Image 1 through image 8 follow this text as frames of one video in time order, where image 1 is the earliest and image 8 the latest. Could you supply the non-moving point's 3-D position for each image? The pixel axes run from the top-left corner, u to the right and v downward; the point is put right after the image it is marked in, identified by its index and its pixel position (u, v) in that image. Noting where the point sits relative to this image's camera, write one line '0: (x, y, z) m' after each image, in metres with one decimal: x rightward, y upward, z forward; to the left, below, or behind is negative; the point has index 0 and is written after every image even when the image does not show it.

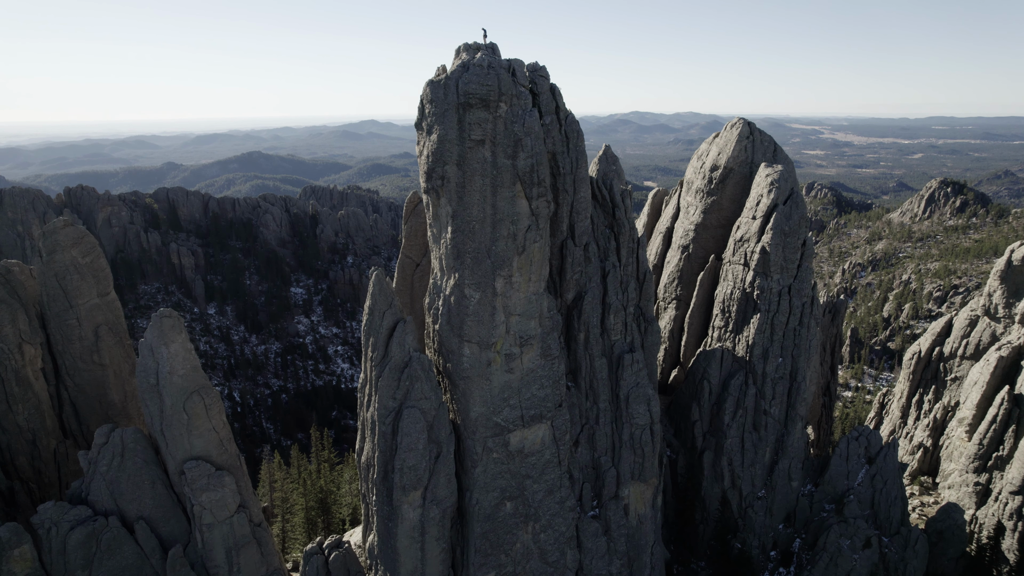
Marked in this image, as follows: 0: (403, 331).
0: (-3.5, -1.4, +17.3) m
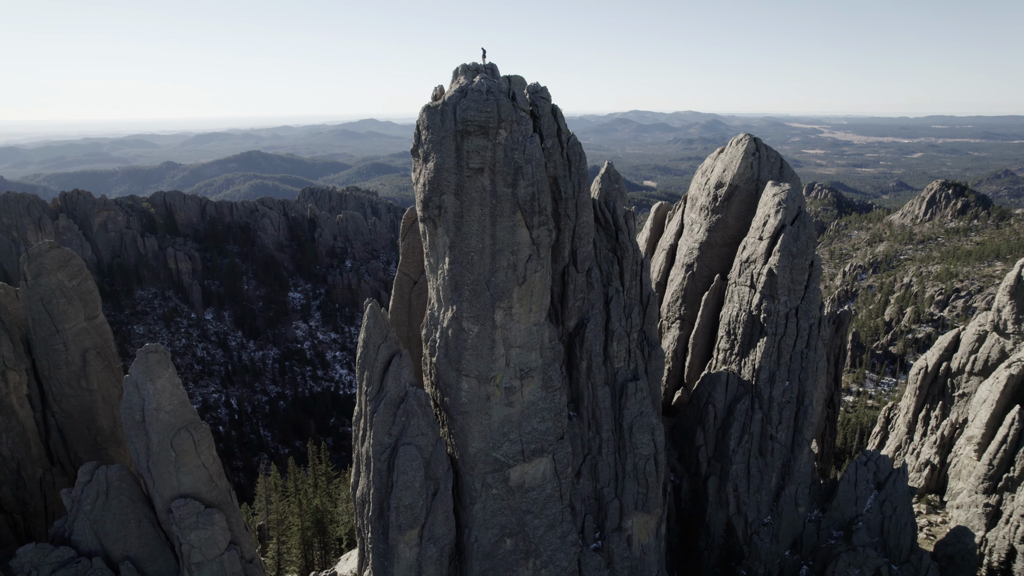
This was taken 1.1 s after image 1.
0: (-3.5, -2.4, +16.6) m
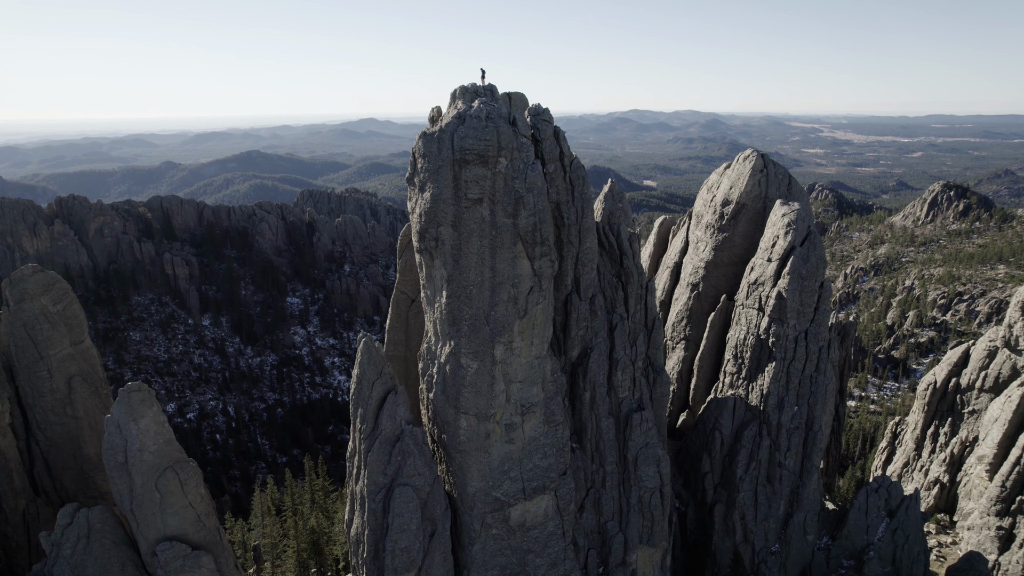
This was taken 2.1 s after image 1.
0: (-3.4, -3.3, +15.9) m
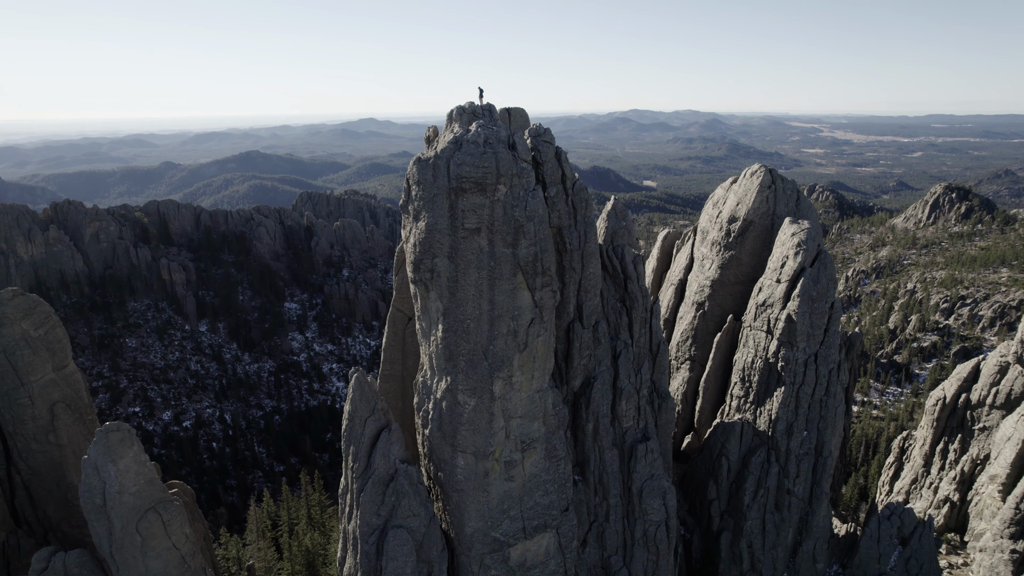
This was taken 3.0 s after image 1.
0: (-3.4, -4.2, +15.1) m
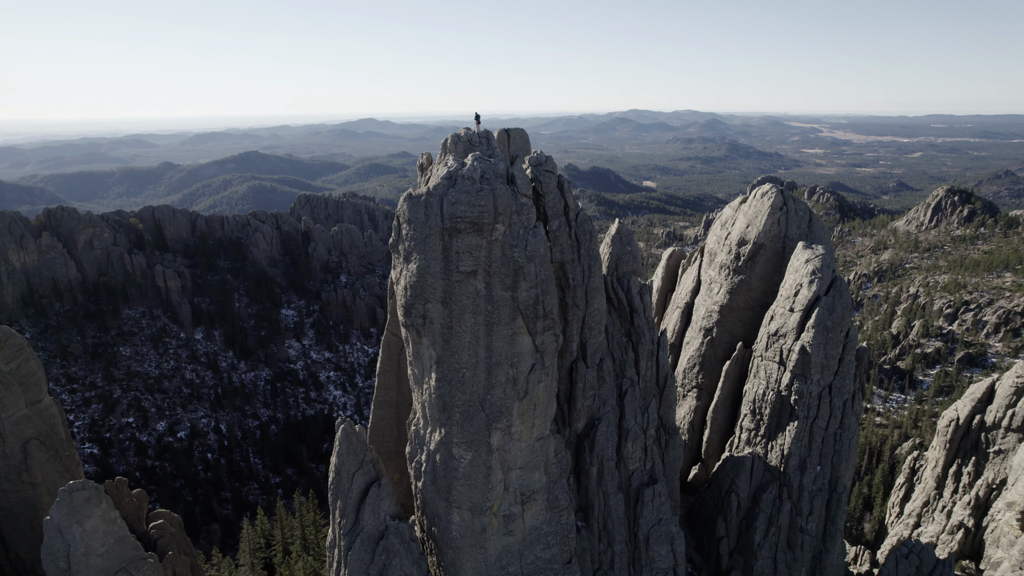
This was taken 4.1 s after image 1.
0: (-3.5, -5.3, +14.0) m
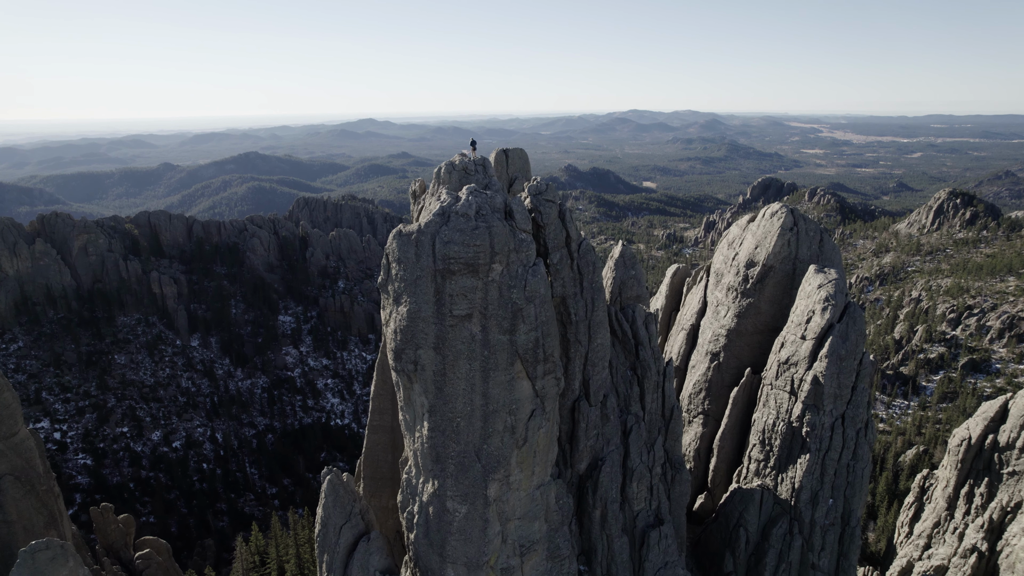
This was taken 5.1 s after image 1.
0: (-3.5, -6.2, +13.1) m
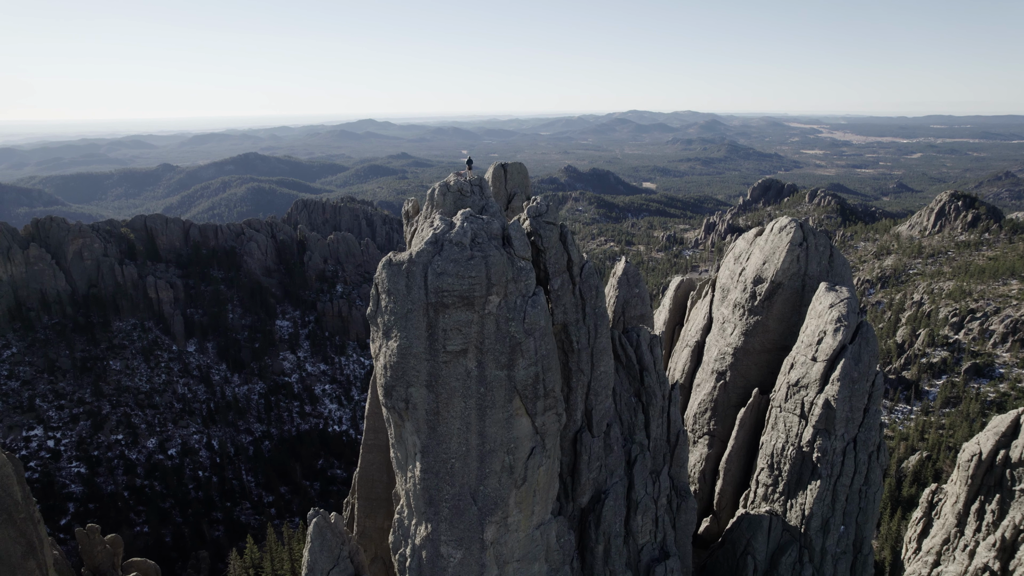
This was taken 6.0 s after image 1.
0: (-3.6, -6.9, +12.3) m
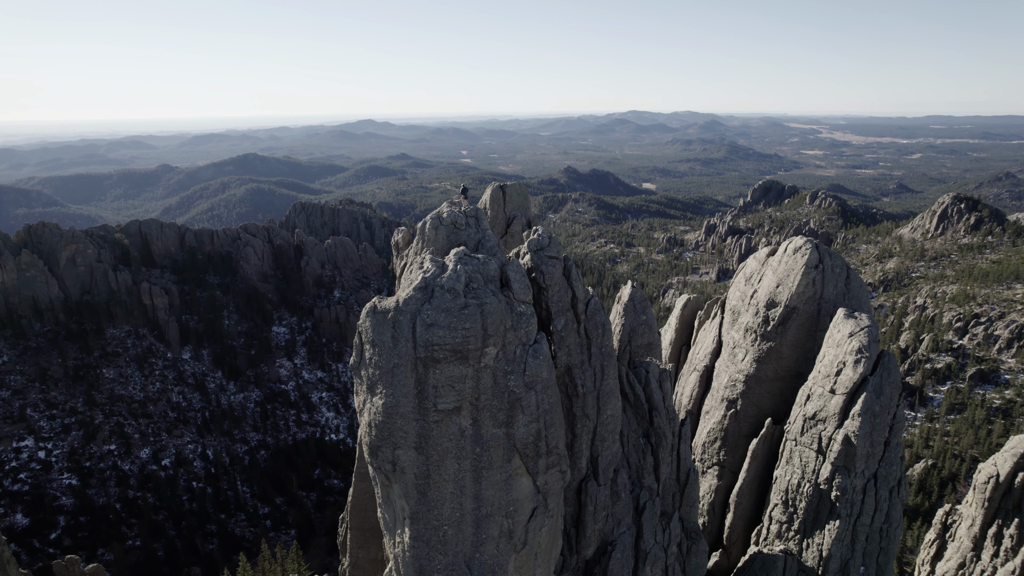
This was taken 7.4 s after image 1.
0: (-3.6, -7.8, +11.2) m
